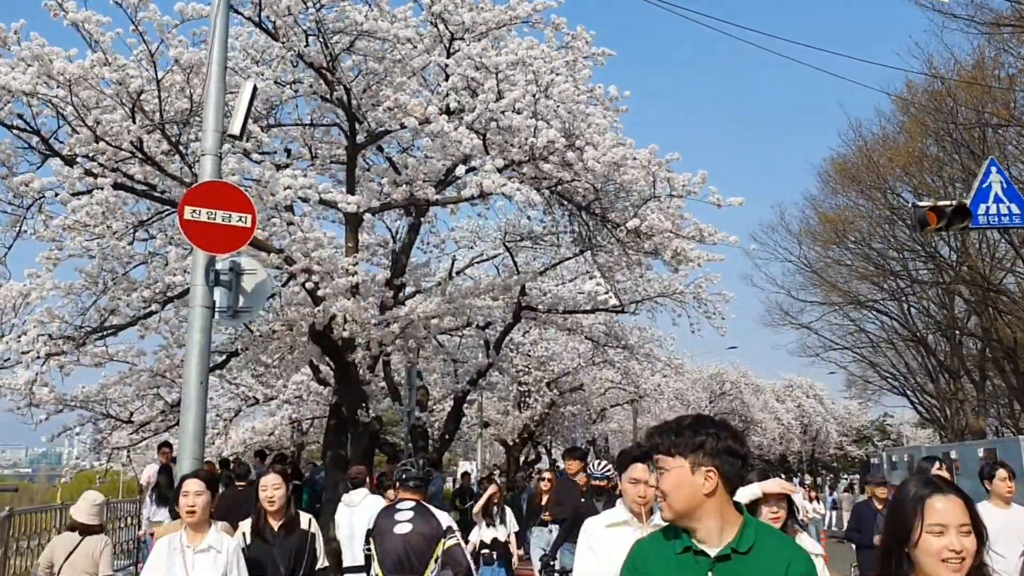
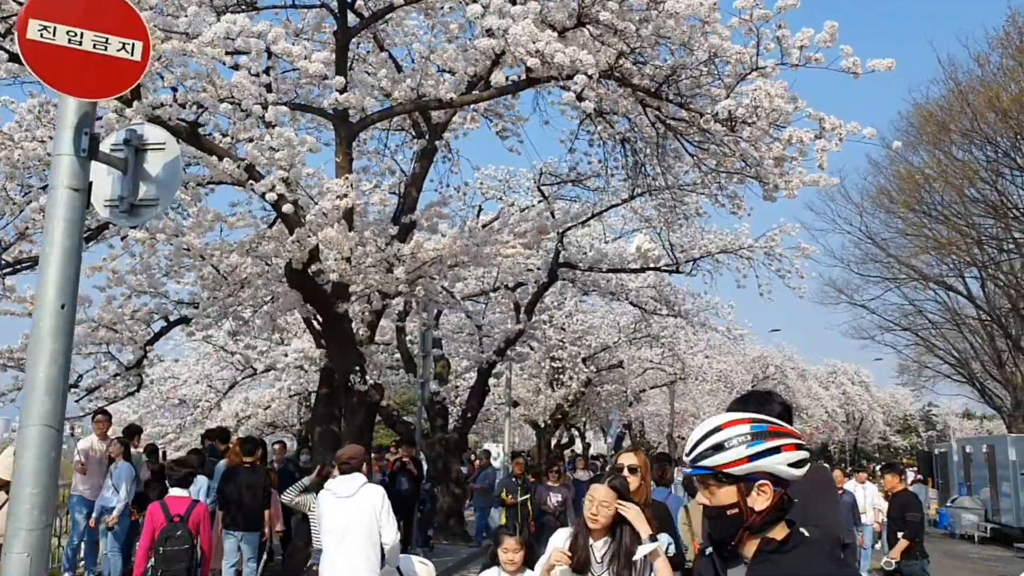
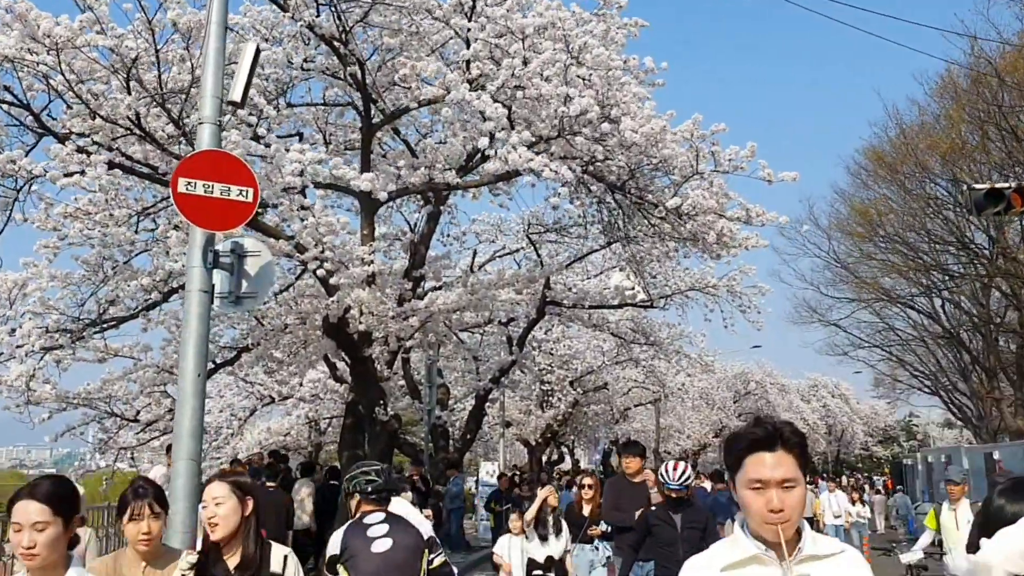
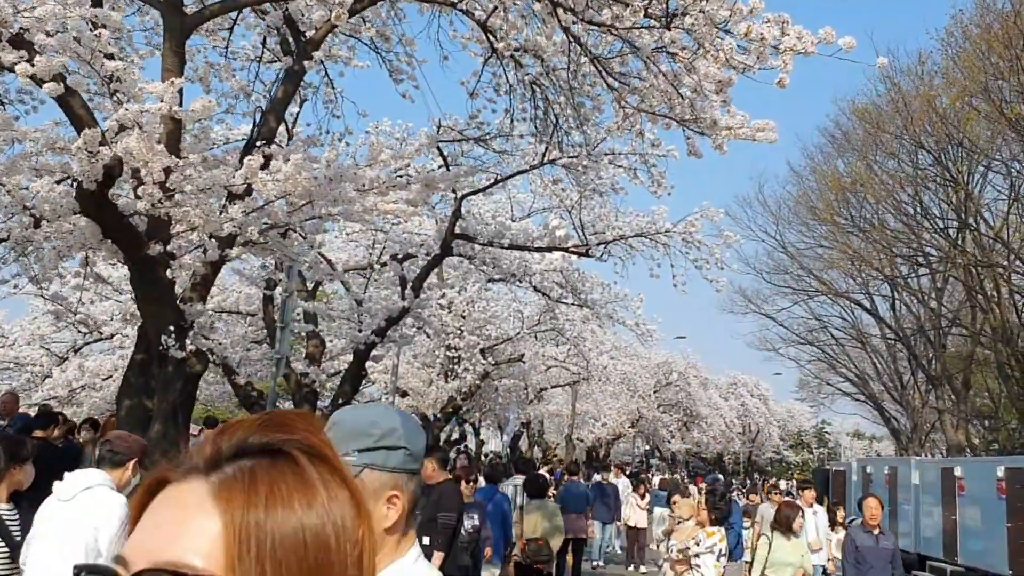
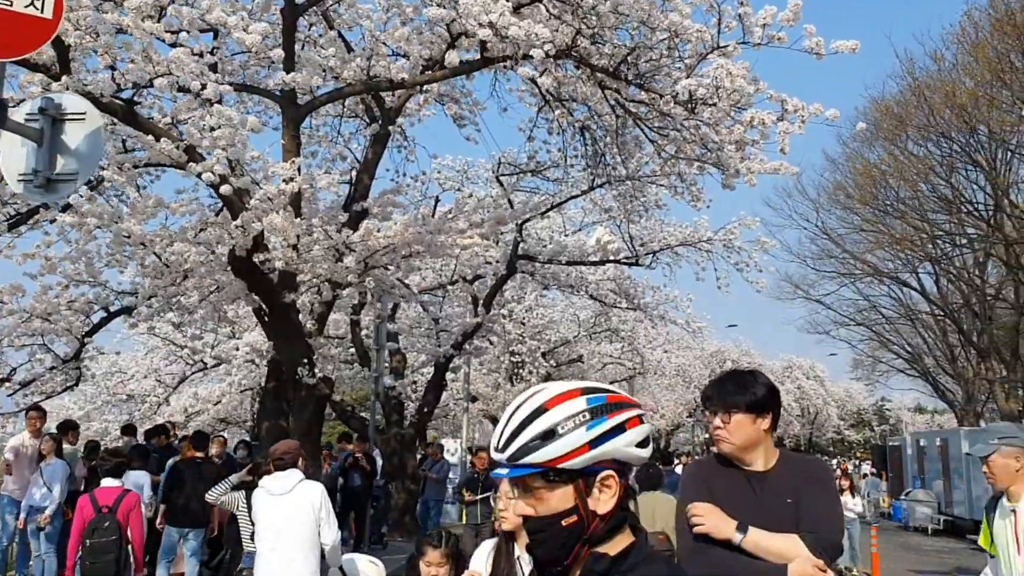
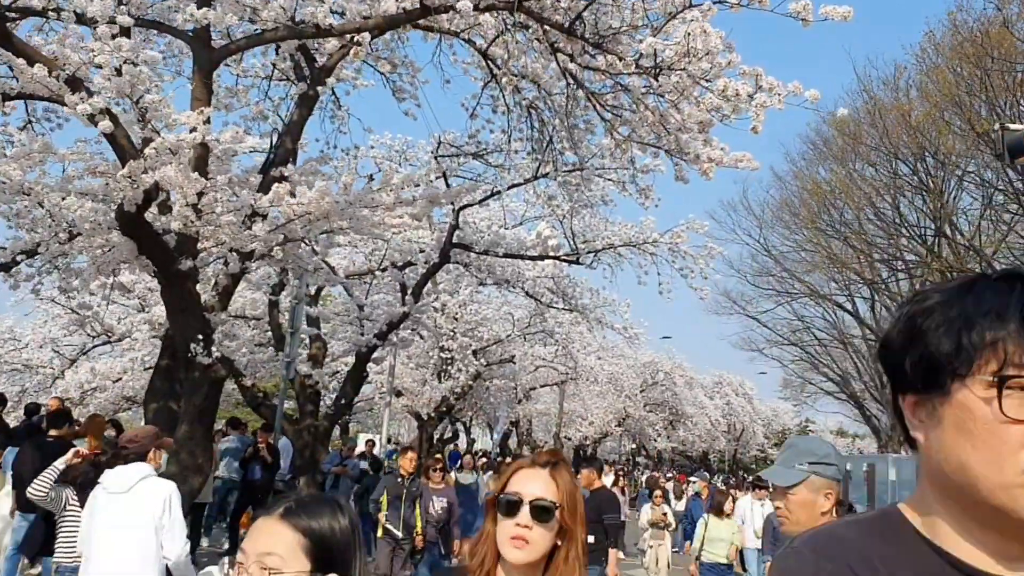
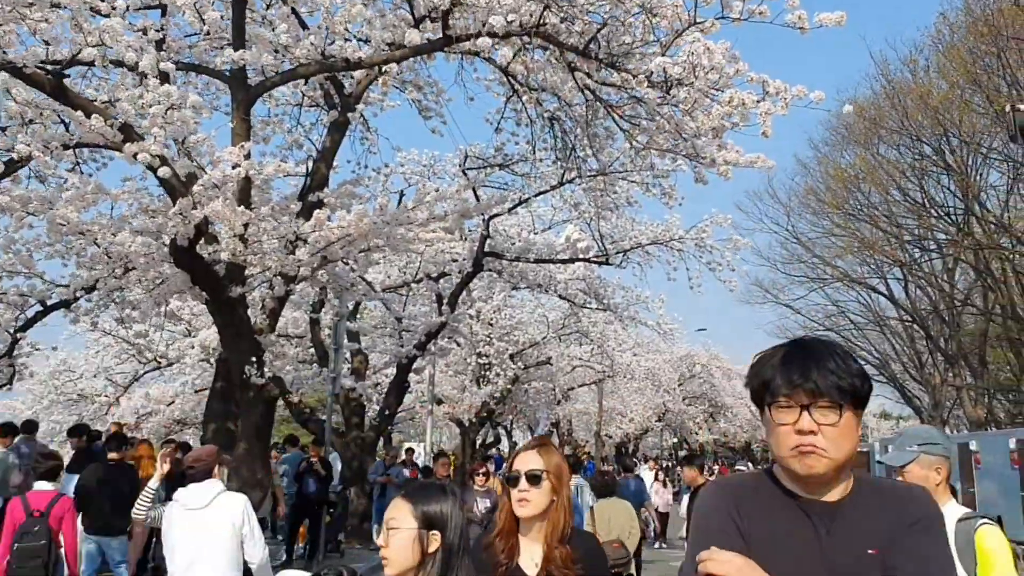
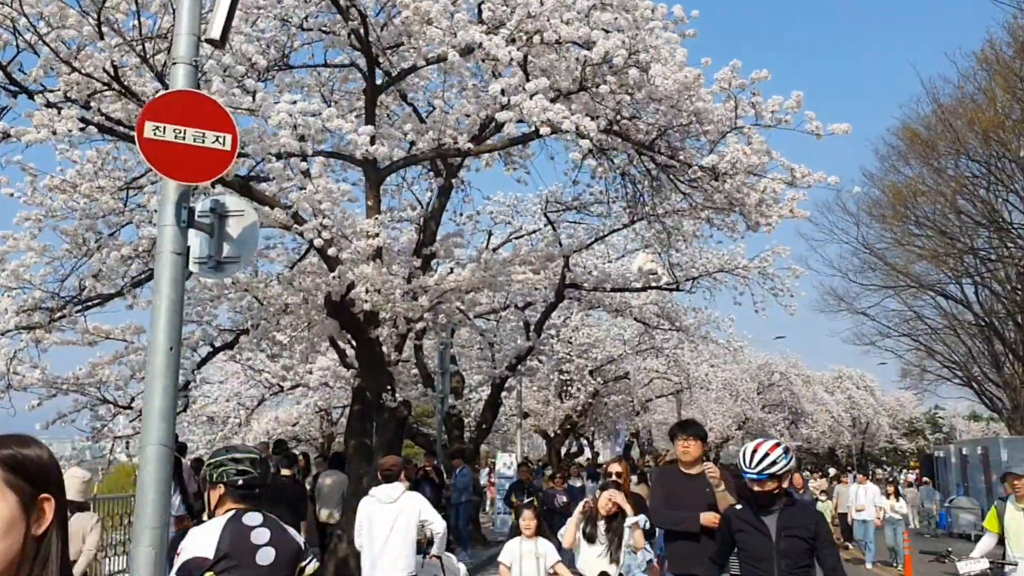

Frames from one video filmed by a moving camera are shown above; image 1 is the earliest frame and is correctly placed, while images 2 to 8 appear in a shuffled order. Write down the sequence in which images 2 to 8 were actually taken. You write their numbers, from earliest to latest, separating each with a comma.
3, 8, 2, 5, 7, 6, 4
